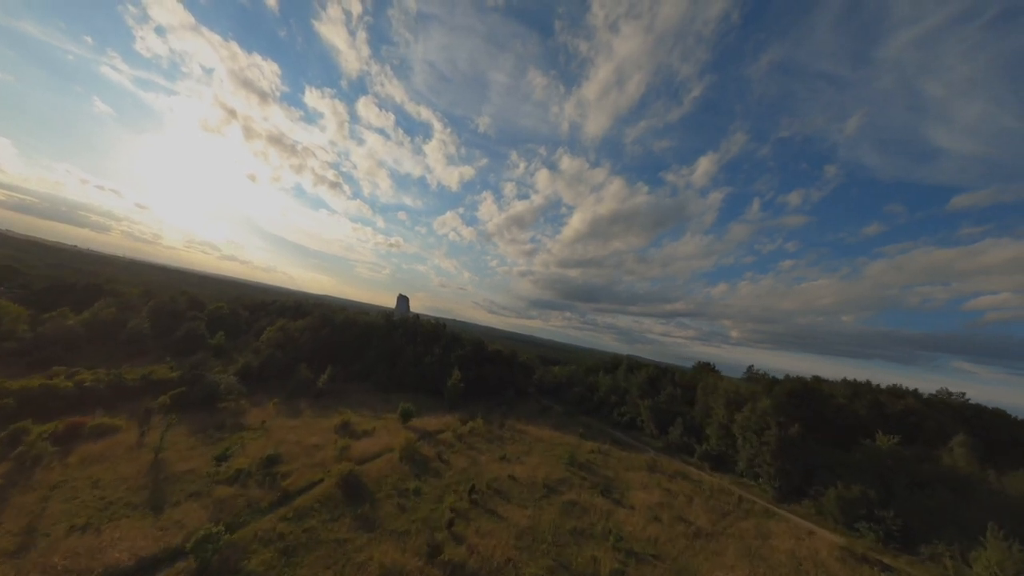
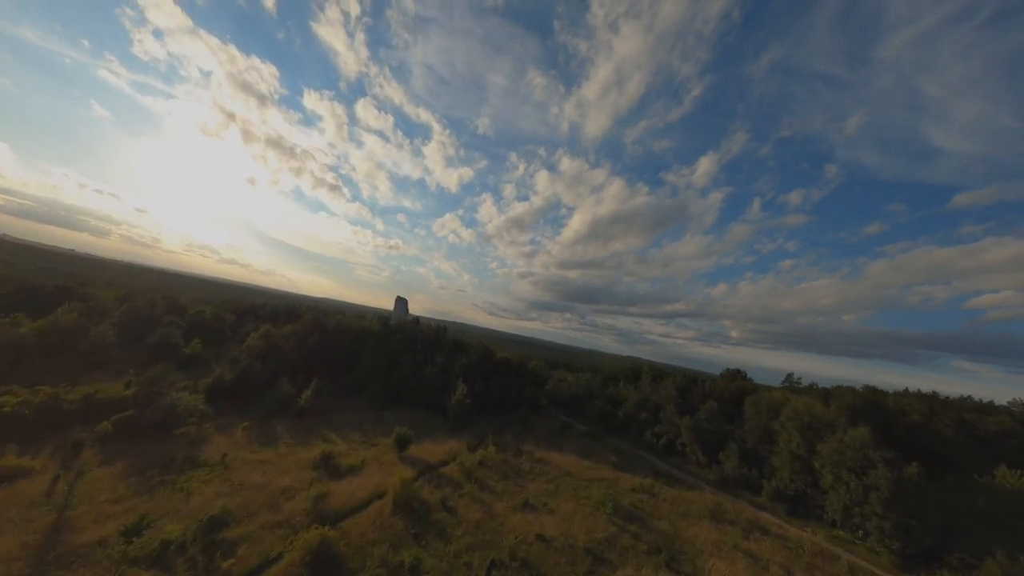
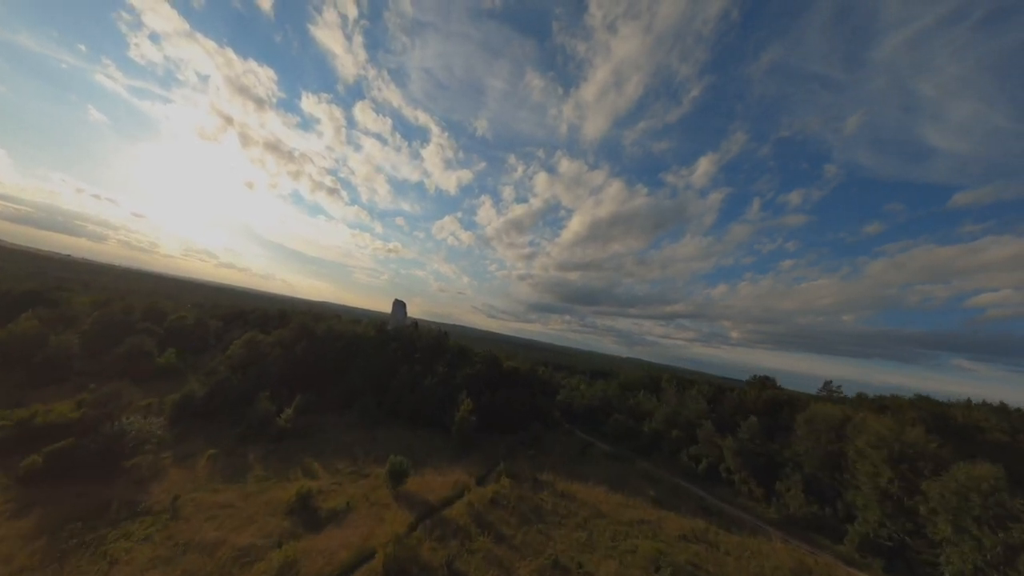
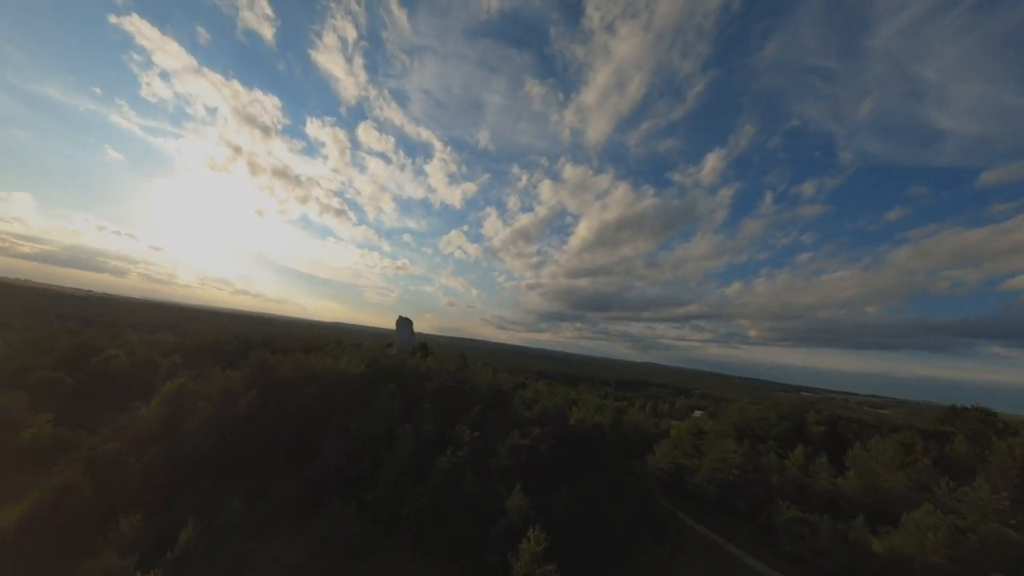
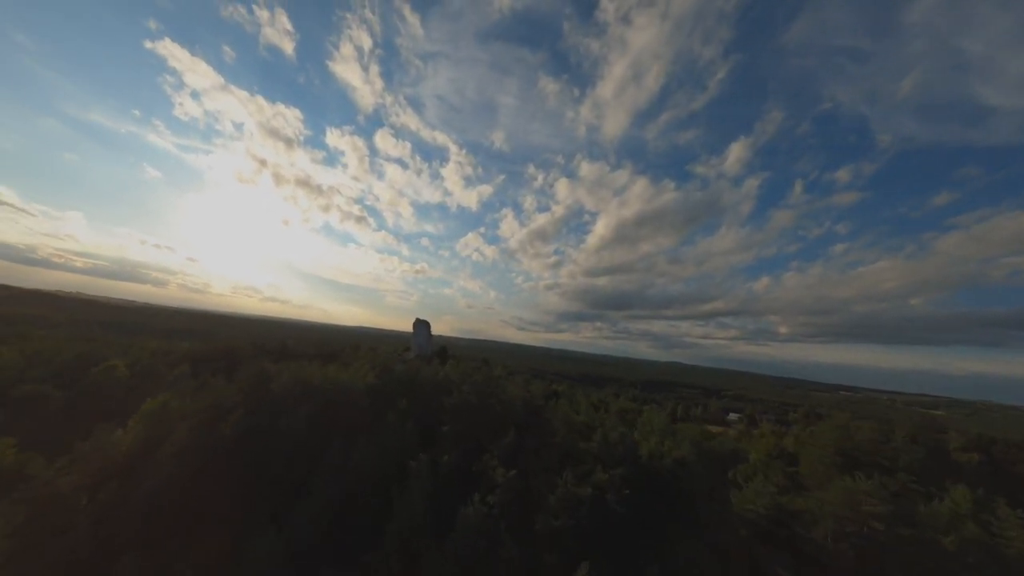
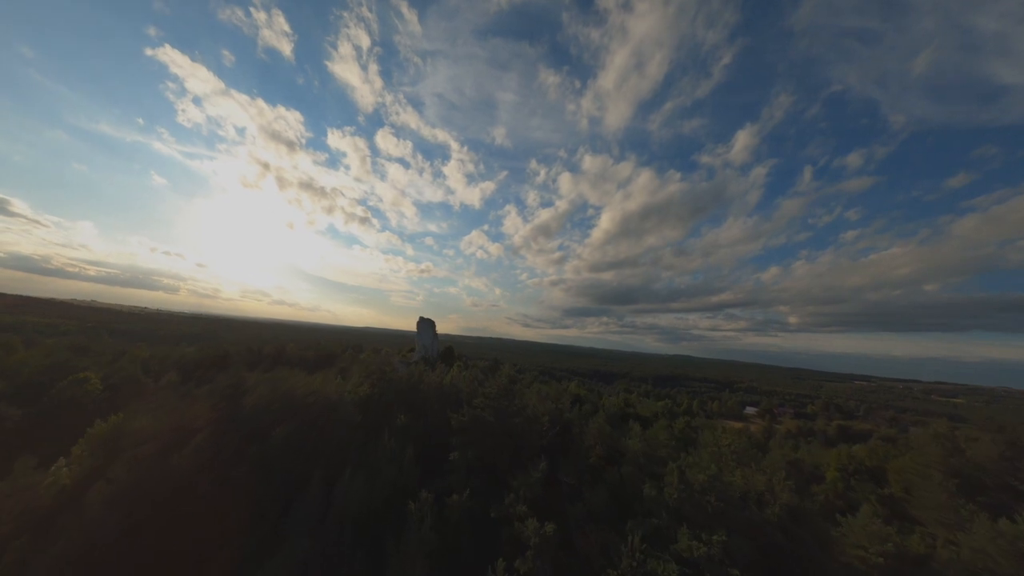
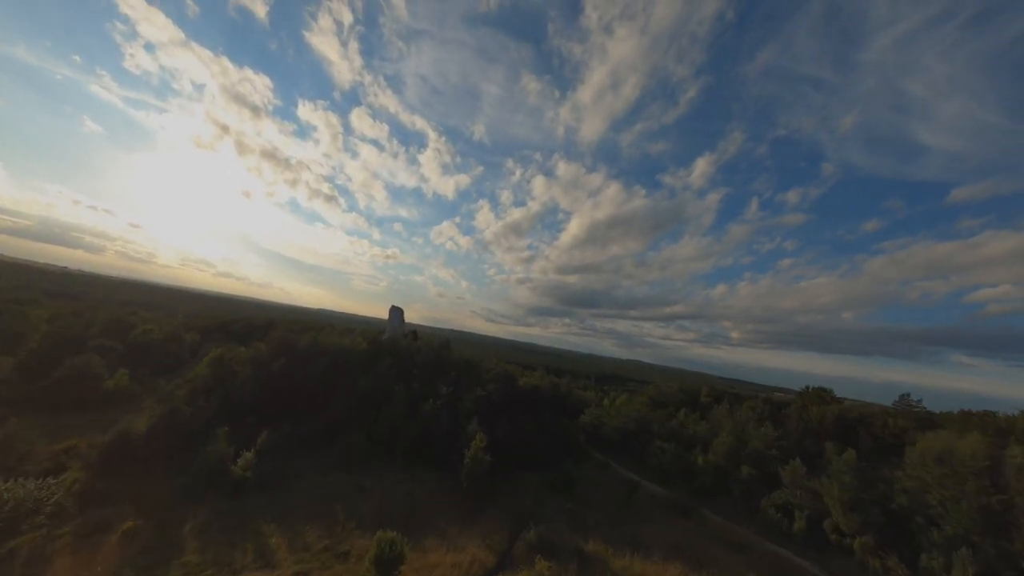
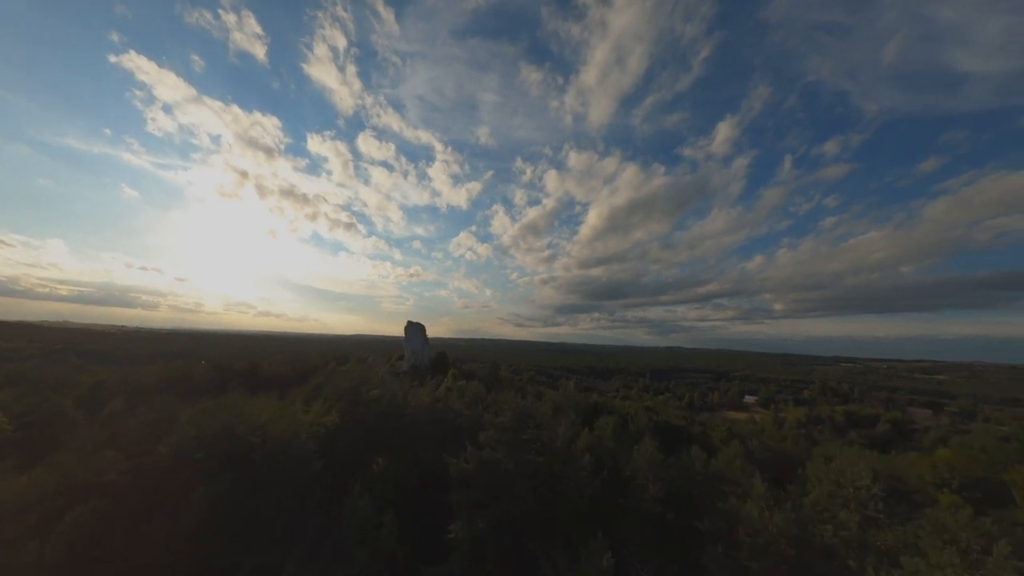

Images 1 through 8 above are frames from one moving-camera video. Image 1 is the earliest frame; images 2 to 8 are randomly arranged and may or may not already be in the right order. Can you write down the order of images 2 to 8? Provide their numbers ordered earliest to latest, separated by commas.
2, 3, 7, 4, 5, 6, 8
